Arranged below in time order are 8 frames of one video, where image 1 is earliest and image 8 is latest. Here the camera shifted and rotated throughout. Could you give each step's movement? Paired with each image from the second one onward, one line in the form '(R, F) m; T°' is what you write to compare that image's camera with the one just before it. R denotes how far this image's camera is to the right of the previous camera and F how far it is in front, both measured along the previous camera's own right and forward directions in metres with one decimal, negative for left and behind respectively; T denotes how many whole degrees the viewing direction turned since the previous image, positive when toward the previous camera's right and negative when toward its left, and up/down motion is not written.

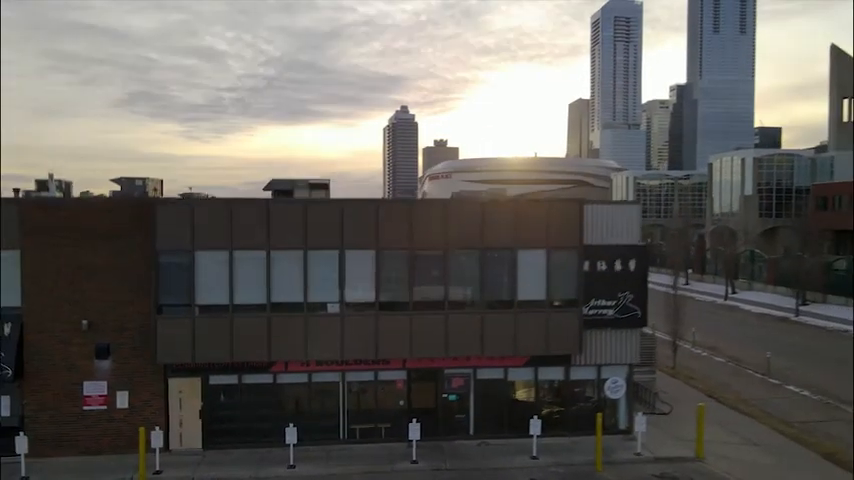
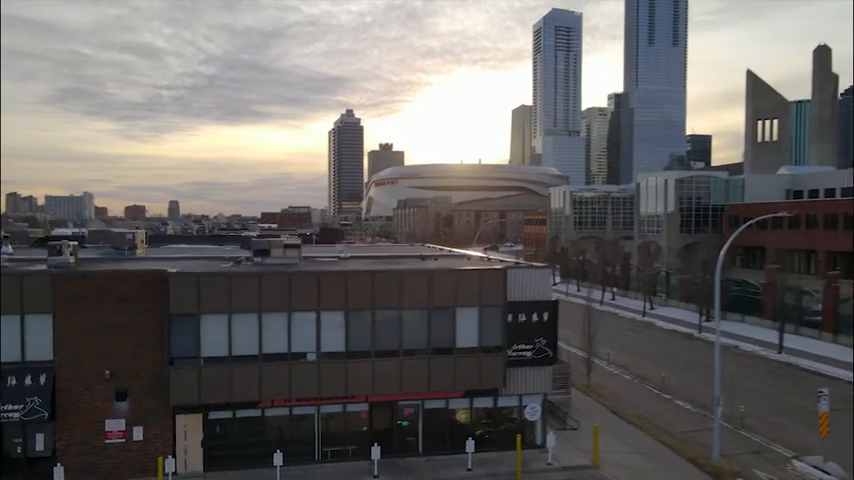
(-0.1, -1.7) m; +5°
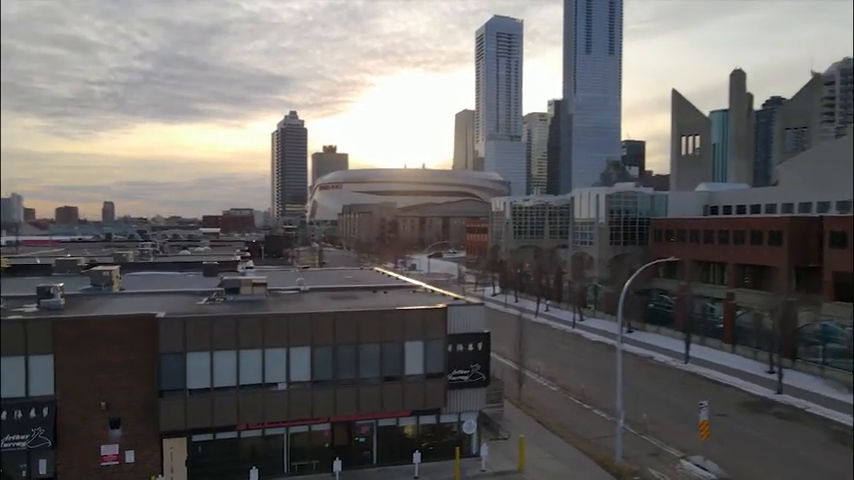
(-0.1, -1.5) m; +5°
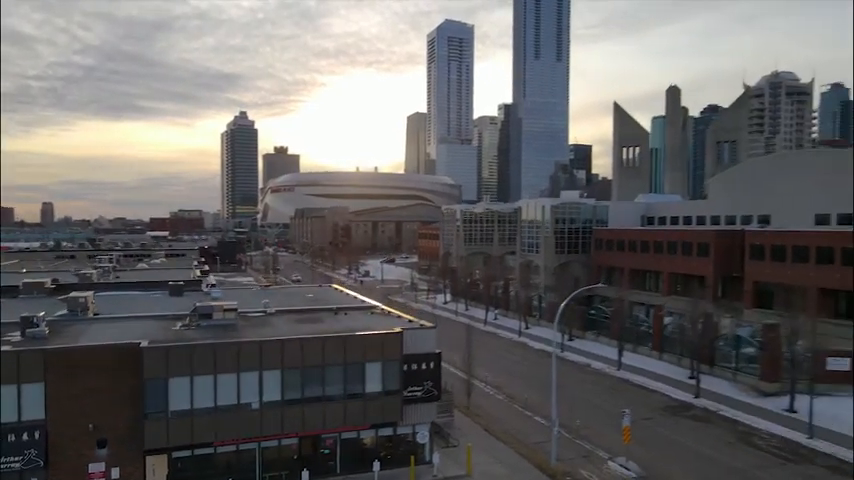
(-0.1, -1.2) m; +4°
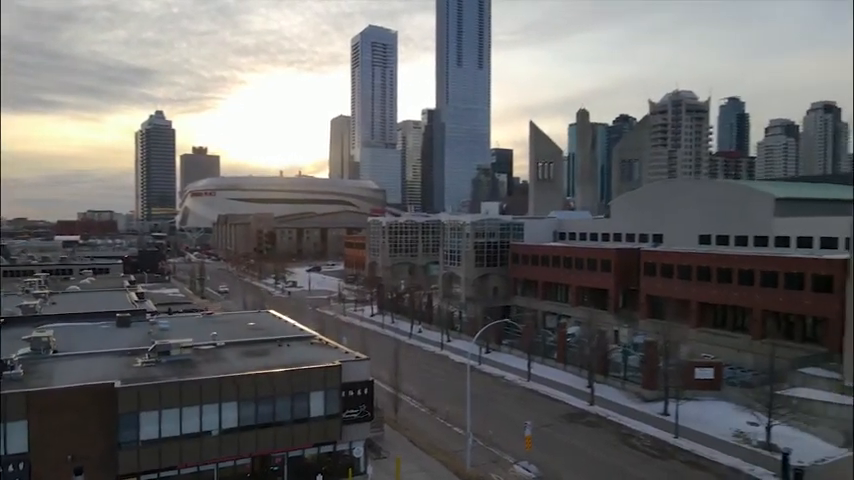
(-0.2, -2.1) m; +7°
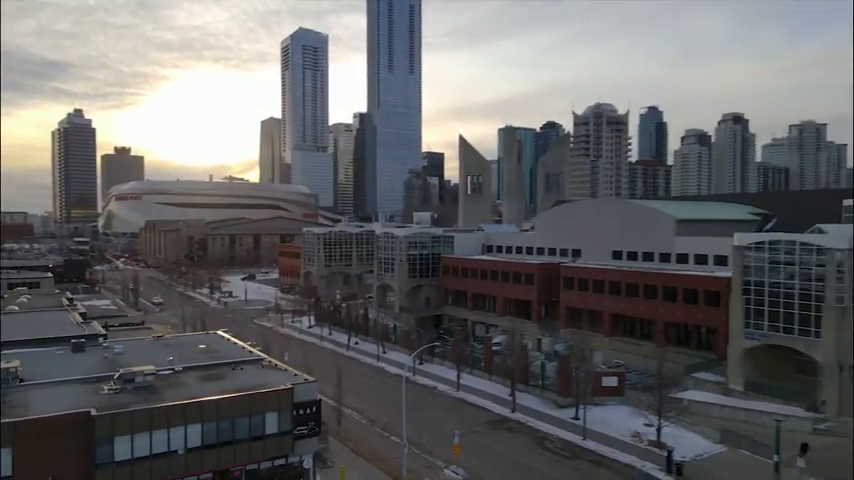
(-0.2, -2.0) m; +6°
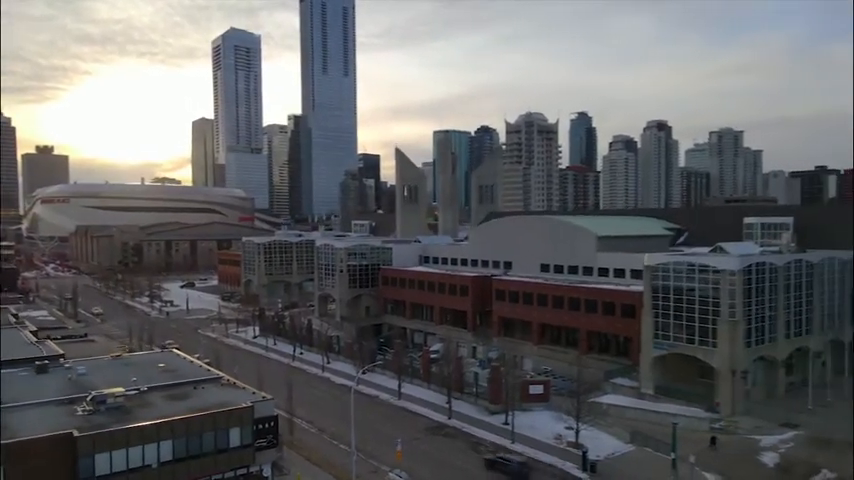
(-0.3, -2.0) m; +5°
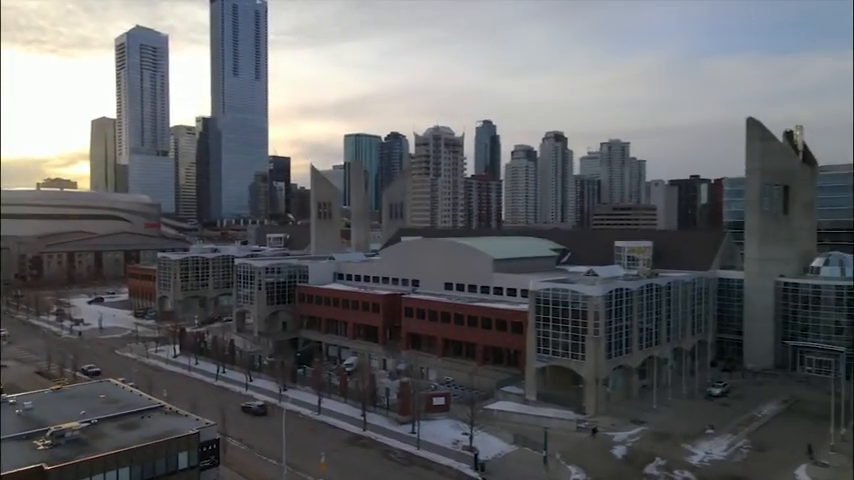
(-0.2, -3.7) m; +8°
